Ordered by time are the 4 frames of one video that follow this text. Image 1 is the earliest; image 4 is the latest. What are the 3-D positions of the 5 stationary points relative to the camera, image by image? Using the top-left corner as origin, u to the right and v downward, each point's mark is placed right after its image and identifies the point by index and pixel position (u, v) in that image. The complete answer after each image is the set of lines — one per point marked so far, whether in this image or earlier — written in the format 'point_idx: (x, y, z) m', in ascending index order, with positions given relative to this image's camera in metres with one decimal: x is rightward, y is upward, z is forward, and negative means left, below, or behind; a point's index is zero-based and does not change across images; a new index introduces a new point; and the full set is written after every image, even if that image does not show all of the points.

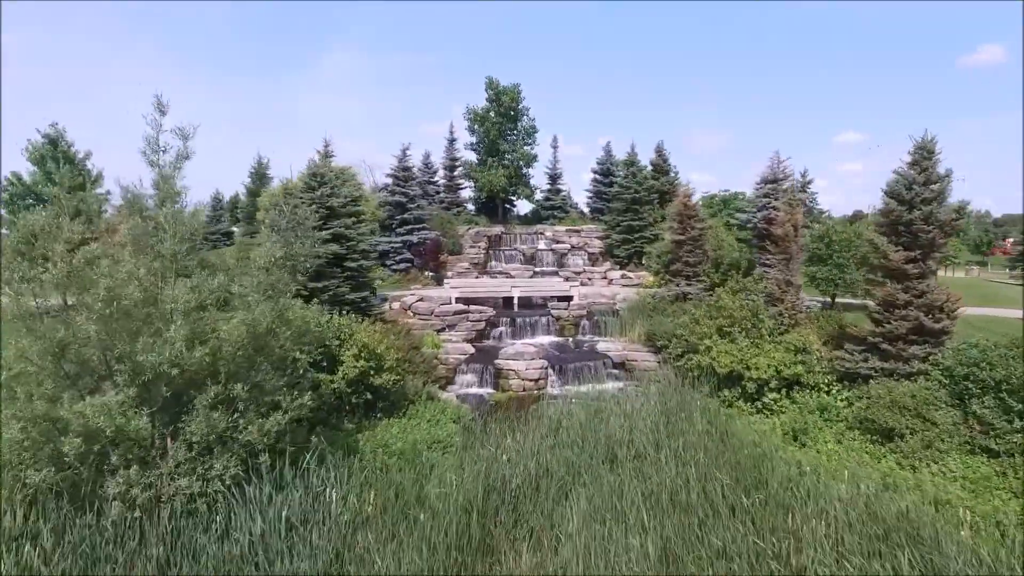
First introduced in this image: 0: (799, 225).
0: (+5.0, +1.1, +12.5) m
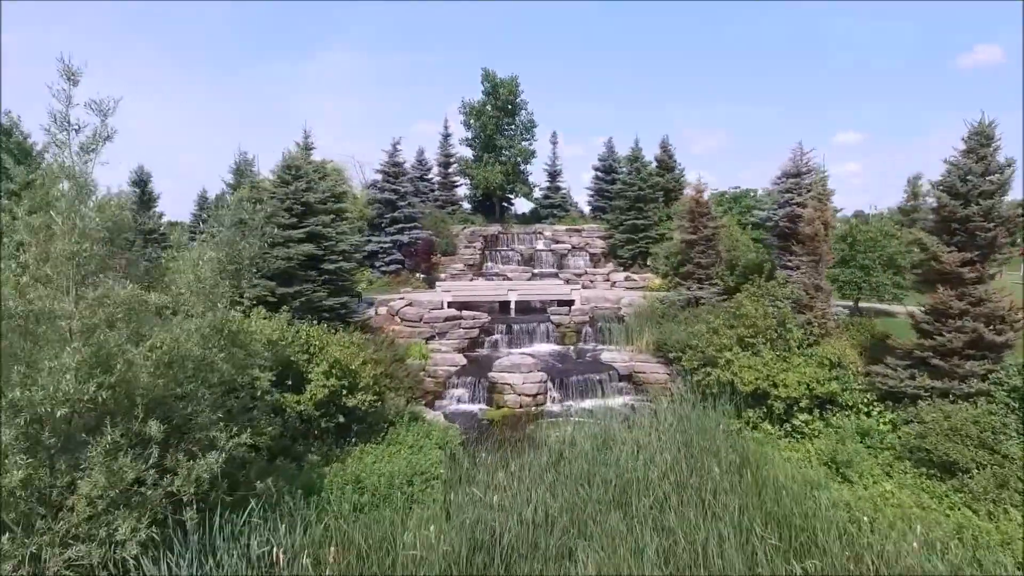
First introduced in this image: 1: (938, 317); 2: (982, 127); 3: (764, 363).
0: (+5.0, +1.0, +11.3) m
1: (+5.0, -0.3, +8.4) m
2: (+5.2, +1.8, +8.0) m
3: (+3.1, -0.9, +8.9) m
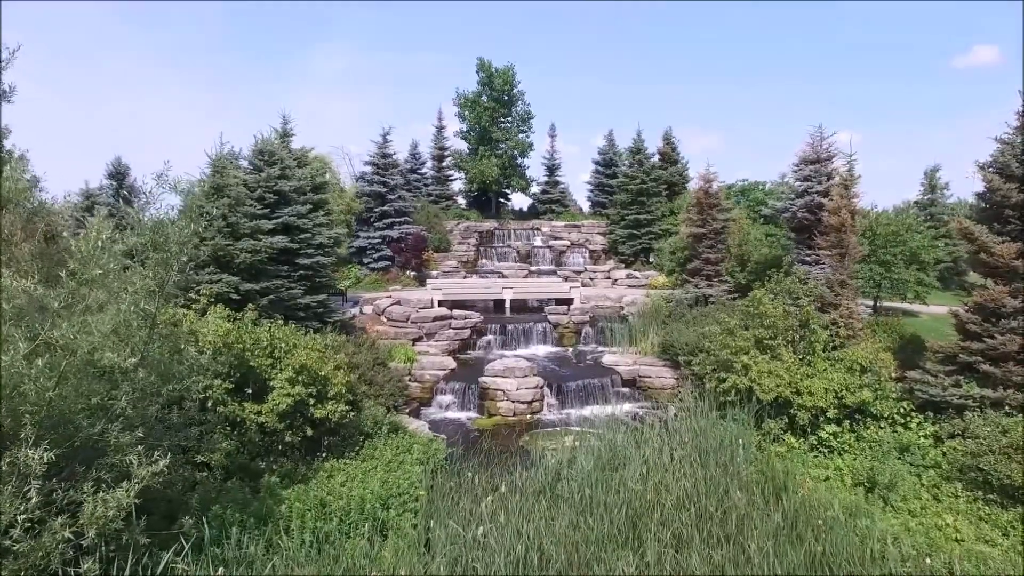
0: (+4.9, +1.1, +10.4) m
1: (+4.9, -0.3, +7.5) m
2: (+5.1, +1.8, +7.1) m
3: (+3.0, -0.9, +8.0) m
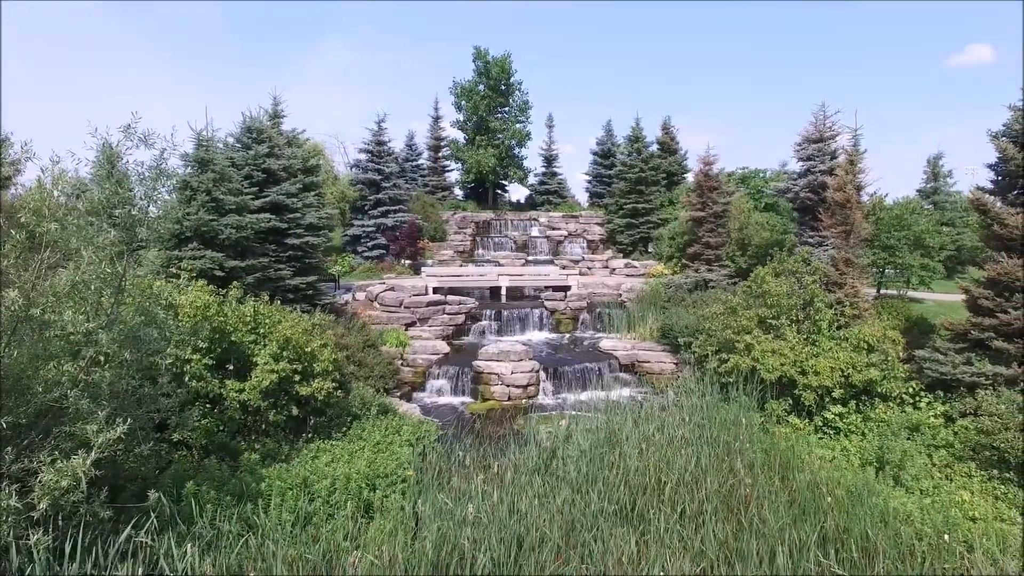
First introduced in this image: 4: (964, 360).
0: (+4.8, +1.3, +10.1) m
1: (+4.8, 0.0, +7.2) m
2: (+5.0, +2.1, +6.8) m
3: (+2.9, -0.6, +7.7) m
4: (+4.4, -0.7, +7.1) m
